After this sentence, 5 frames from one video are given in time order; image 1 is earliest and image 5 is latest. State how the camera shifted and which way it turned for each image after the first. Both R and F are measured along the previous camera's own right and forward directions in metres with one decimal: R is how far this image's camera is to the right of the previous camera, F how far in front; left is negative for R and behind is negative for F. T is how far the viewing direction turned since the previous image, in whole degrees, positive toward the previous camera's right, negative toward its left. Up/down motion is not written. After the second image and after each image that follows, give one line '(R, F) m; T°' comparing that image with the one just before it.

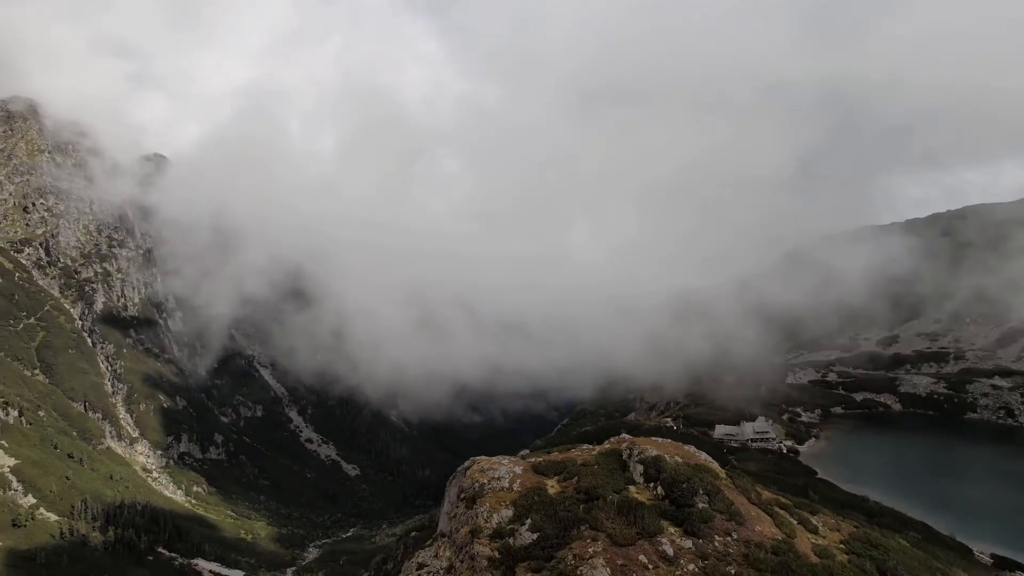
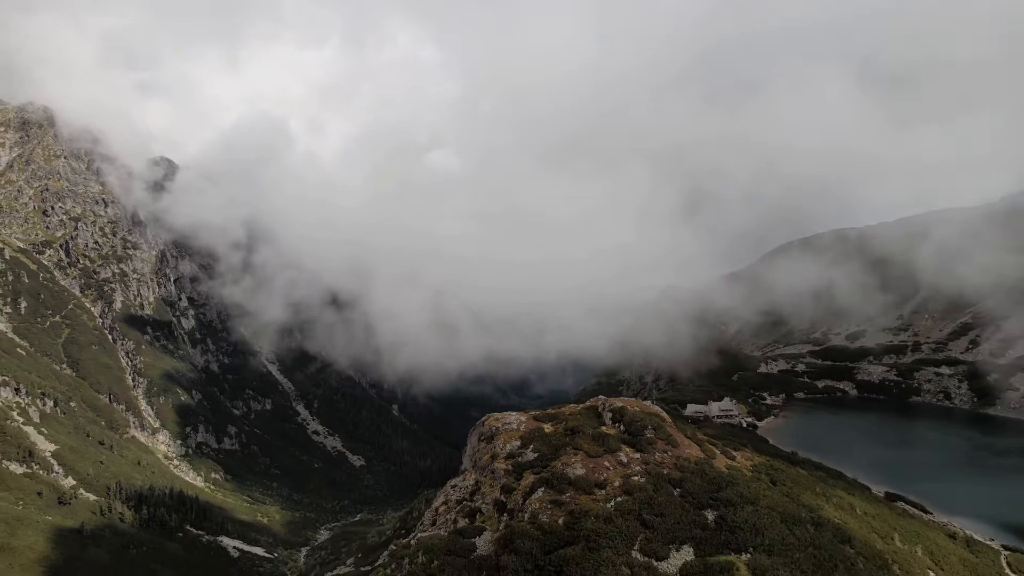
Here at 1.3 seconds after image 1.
(-1.9, -25.2) m; +1°
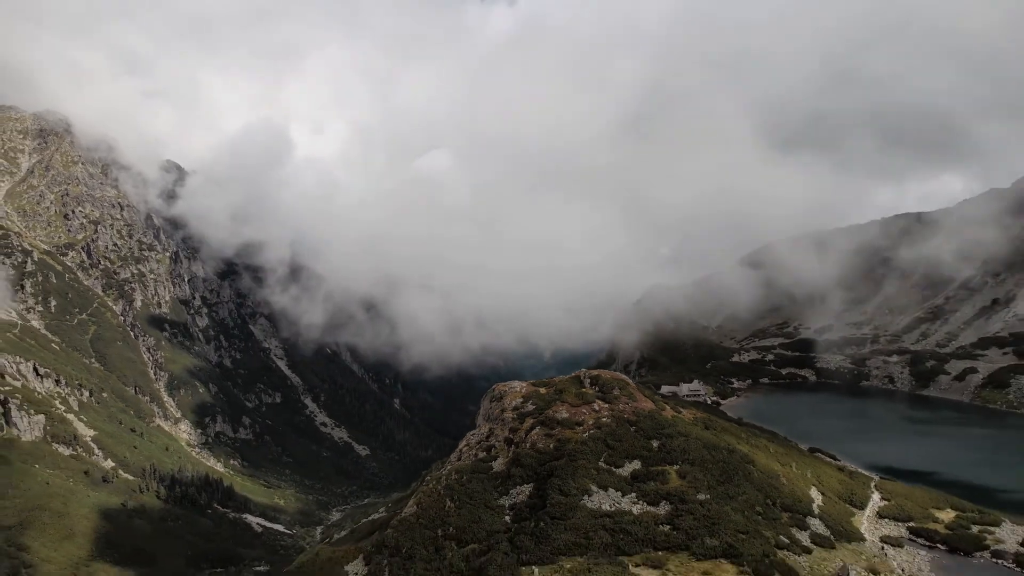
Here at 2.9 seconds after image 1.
(-1.9, -29.6) m; +1°
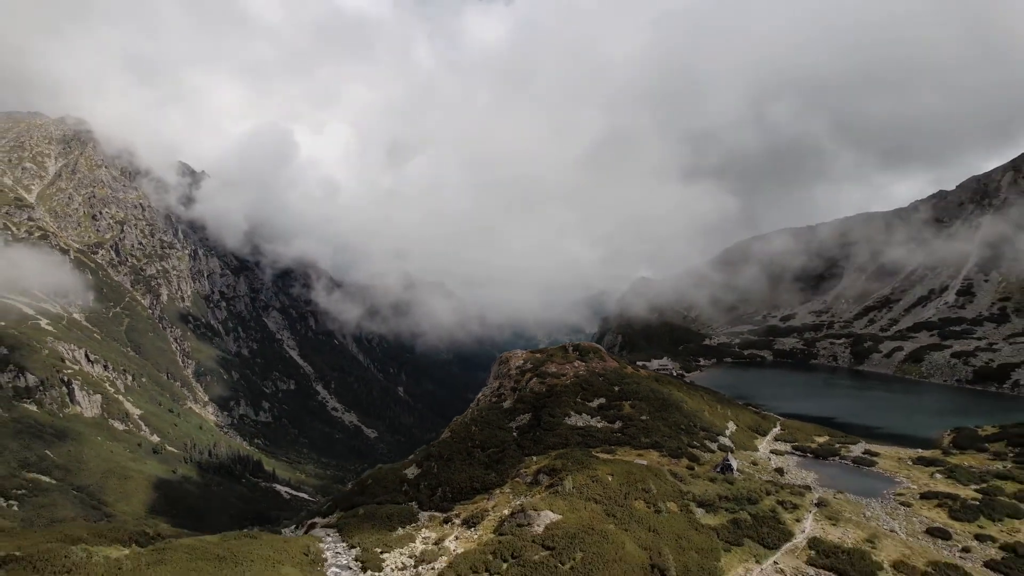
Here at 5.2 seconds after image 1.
(-2.4, -41.0) m; +1°
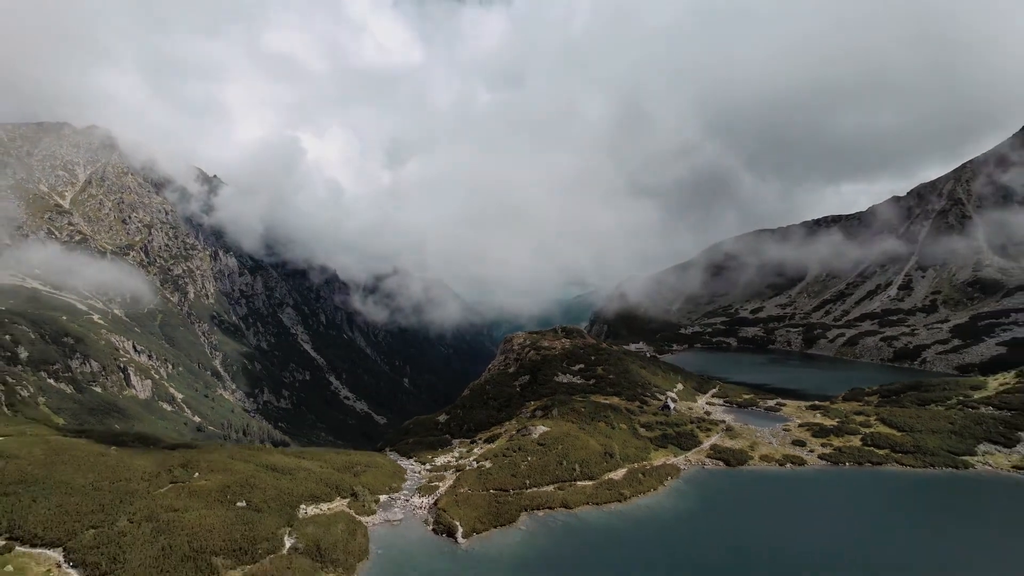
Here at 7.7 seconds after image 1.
(-2.3, -46.3) m; 0°
